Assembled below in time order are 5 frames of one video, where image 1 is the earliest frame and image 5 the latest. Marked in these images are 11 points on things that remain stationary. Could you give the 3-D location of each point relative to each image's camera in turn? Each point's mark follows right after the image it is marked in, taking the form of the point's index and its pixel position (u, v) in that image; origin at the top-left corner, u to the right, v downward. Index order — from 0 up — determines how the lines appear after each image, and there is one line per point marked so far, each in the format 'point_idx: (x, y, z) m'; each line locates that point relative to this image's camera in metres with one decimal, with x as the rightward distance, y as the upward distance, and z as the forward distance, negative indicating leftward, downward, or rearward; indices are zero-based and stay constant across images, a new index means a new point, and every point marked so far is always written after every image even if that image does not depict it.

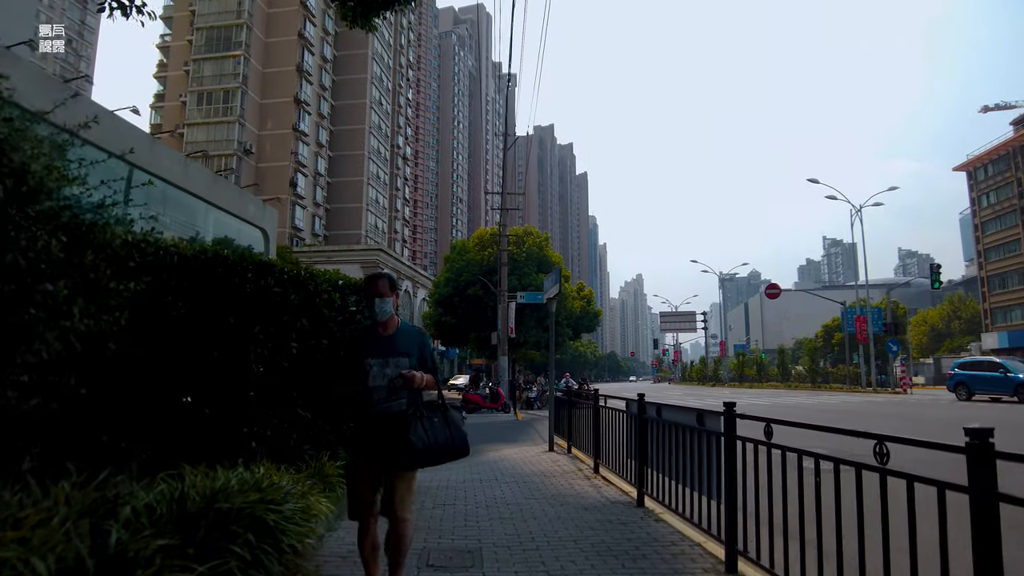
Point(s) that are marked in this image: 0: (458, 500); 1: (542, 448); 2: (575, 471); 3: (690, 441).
0: (-0.5, -2.0, +6.3) m
1: (+0.5, -2.6, +11.0) m
2: (+0.7, -2.2, +8.2) m
3: (+1.4, -1.1, +5.1) m
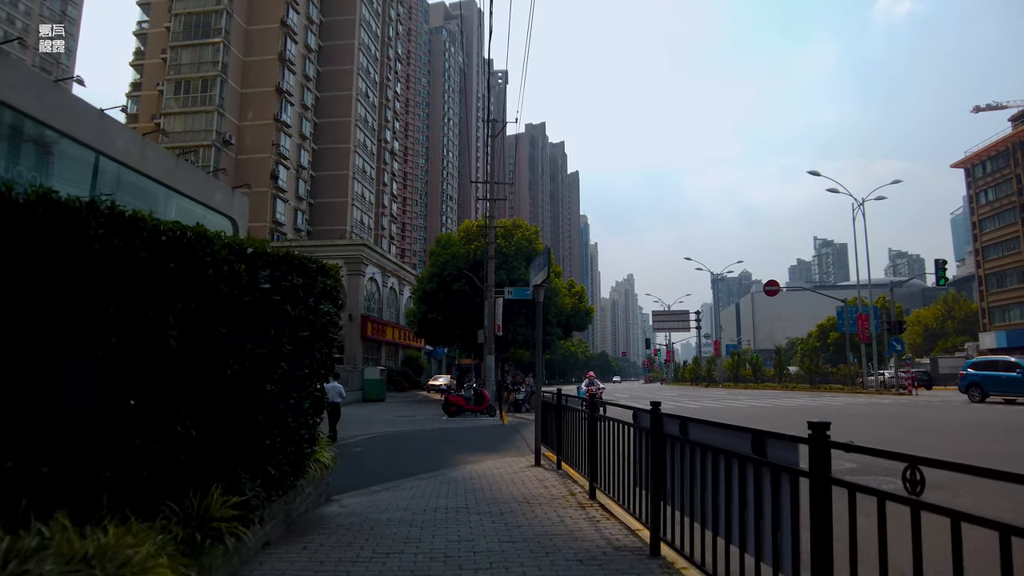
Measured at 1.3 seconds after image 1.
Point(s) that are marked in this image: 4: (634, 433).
0: (-0.7, -1.8, +4.7) m
1: (+0.2, -2.4, +9.3) m
2: (+0.5, -2.0, +6.6) m
3: (+1.2, -1.0, +3.5) m
4: (+0.9, -1.1, +5.1) m
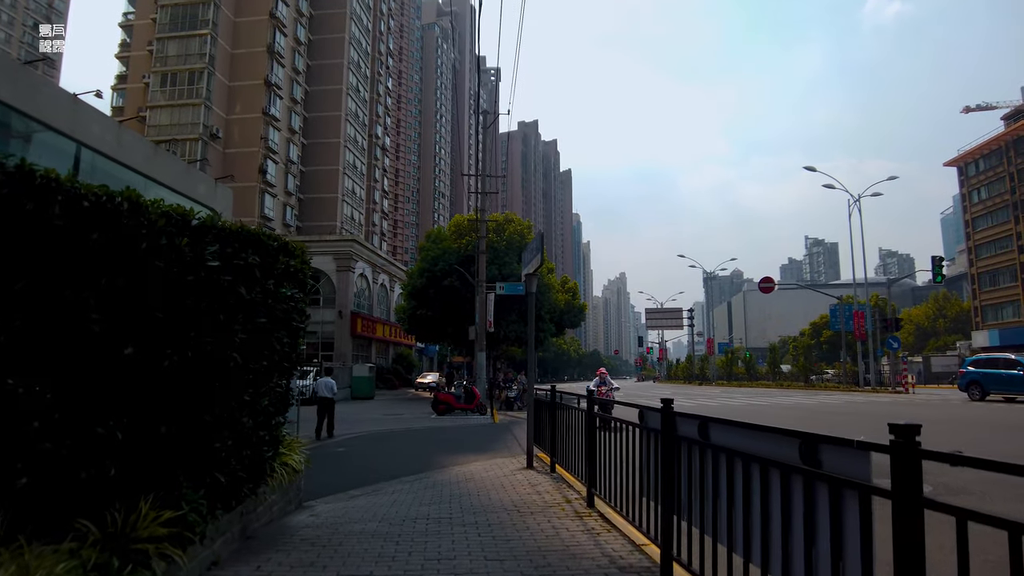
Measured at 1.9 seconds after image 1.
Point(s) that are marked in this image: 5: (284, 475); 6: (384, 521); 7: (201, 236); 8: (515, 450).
0: (-0.8, -1.7, +4.1) m
1: (+0.1, -2.2, +8.7) m
2: (+0.4, -1.9, +6.0) m
3: (+1.1, -0.8, +2.9) m
4: (+0.8, -1.0, +4.4) m
5: (-1.9, -1.5, +5.6) m
6: (-1.1, -1.9, +5.7) m
7: (-1.8, +0.3, +4.0) m
8: (0.0, -2.8, +11.7) m
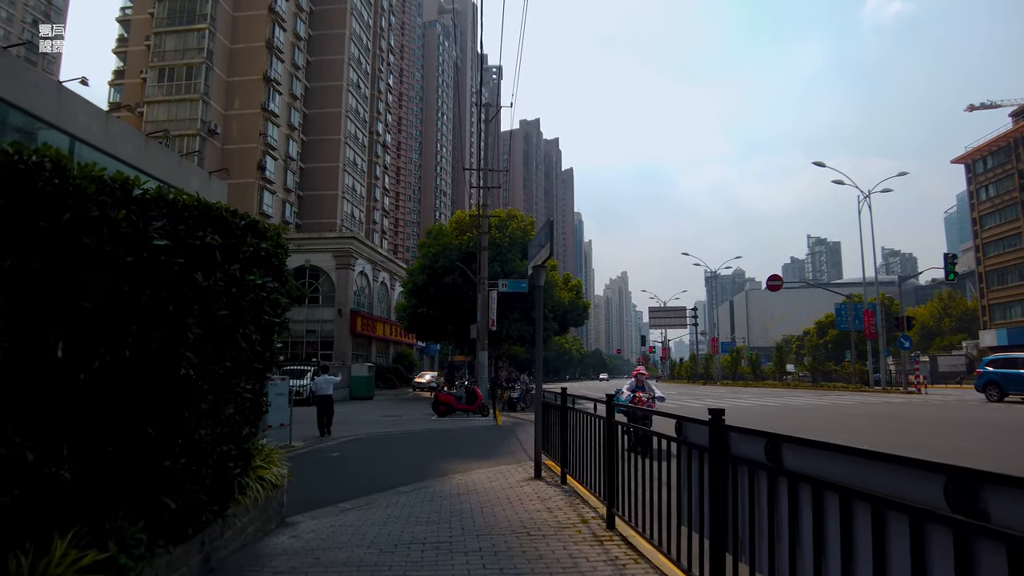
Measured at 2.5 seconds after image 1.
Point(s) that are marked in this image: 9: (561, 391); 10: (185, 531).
0: (-0.8, -1.6, +3.3) m
1: (+0.1, -2.2, +8.0) m
2: (+0.5, -1.8, +5.2) m
3: (+1.2, -0.8, +2.2) m
4: (+0.9, -0.9, +3.7) m
5: (-1.8, -1.4, +4.9) m
6: (-1.0, -1.8, +4.9) m
7: (-1.8, +0.4, +3.3) m
8: (+0.1, -2.7, +11.0) m
9: (+0.5, -1.1, +7.2) m
10: (-1.7, -1.3, +3.6) m
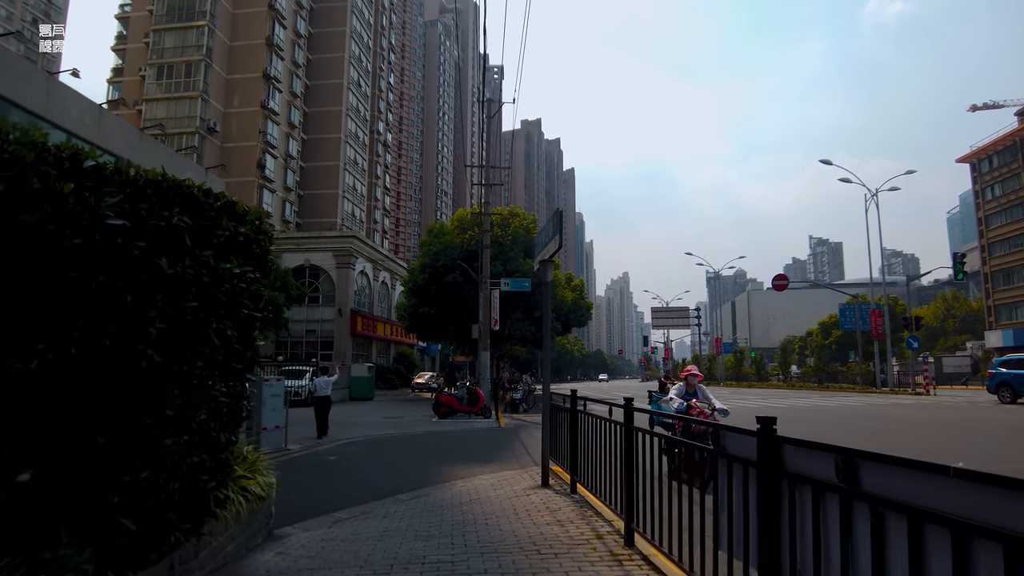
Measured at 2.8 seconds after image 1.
0: (-0.7, -1.5, +2.9) m
1: (+0.2, -2.1, +7.5) m
2: (+0.5, -1.8, +4.8) m
3: (+1.2, -0.7, +1.7) m
4: (+1.0, -0.9, +3.3) m
5: (-1.7, -1.4, +4.4) m
6: (-0.9, -1.8, +4.5) m
7: (-1.7, +0.4, +2.9) m
8: (+0.2, -2.6, +10.5) m
9: (+0.6, -1.0, +6.7) m
10: (-1.6, -1.2, +3.1) m
